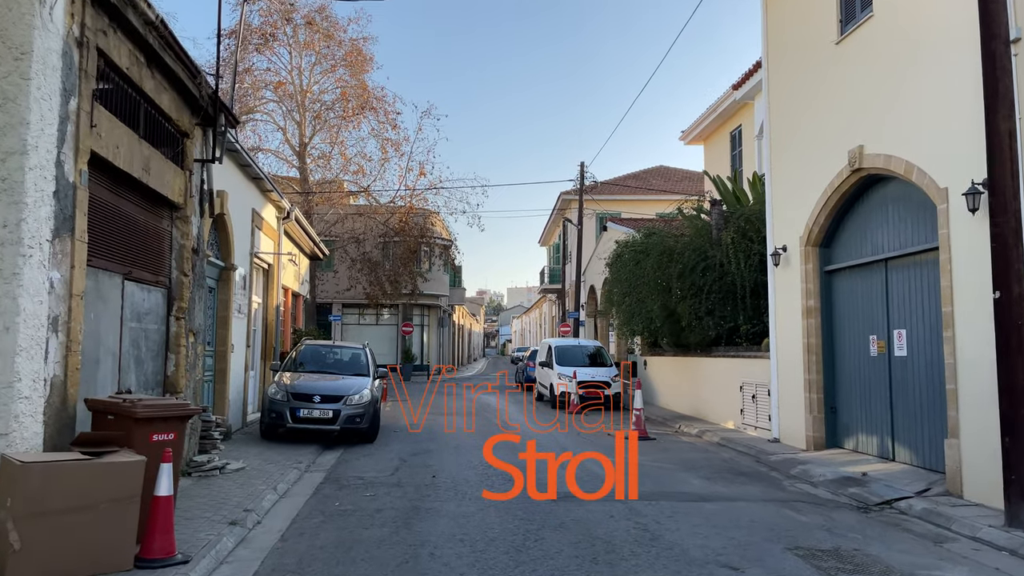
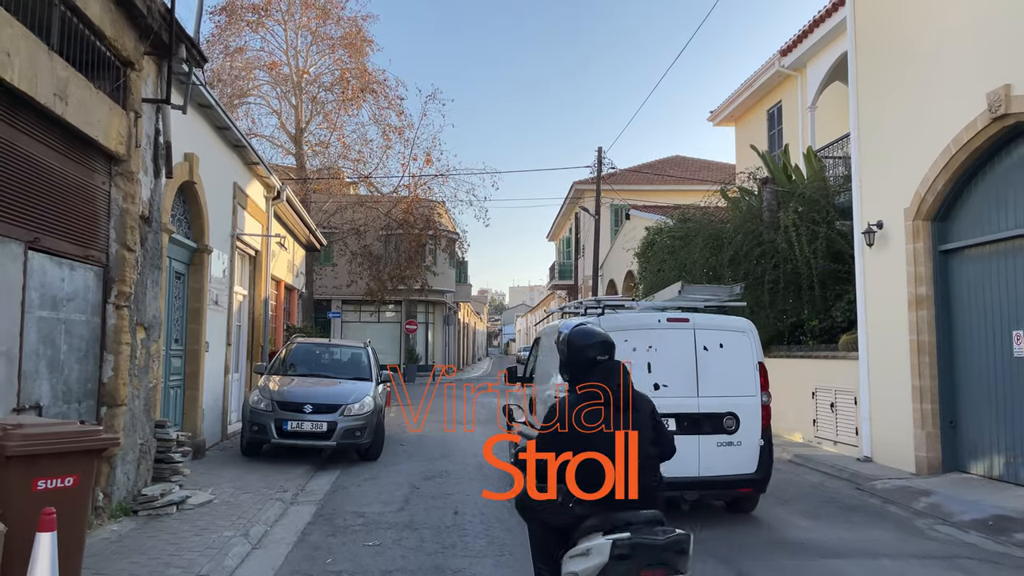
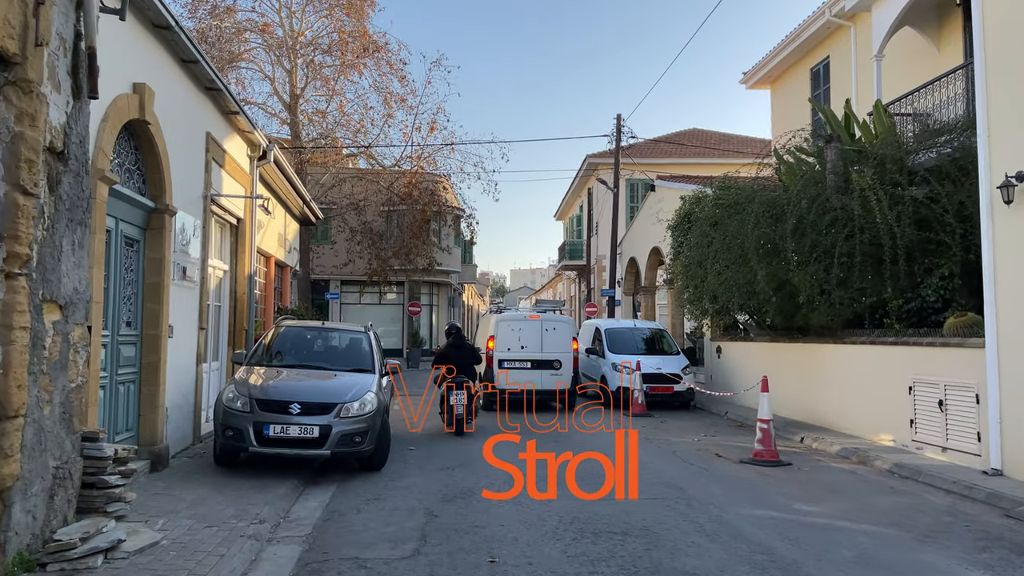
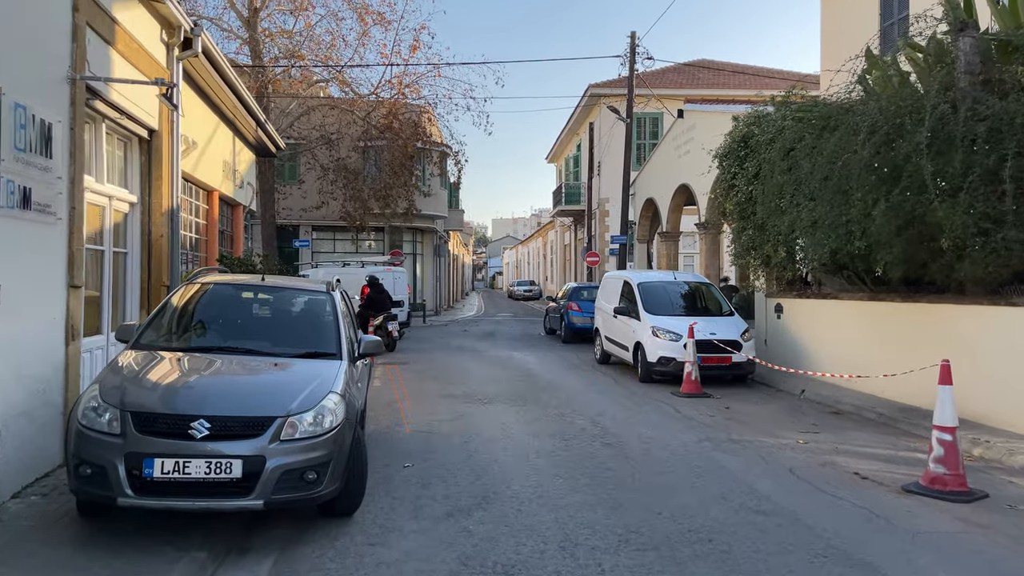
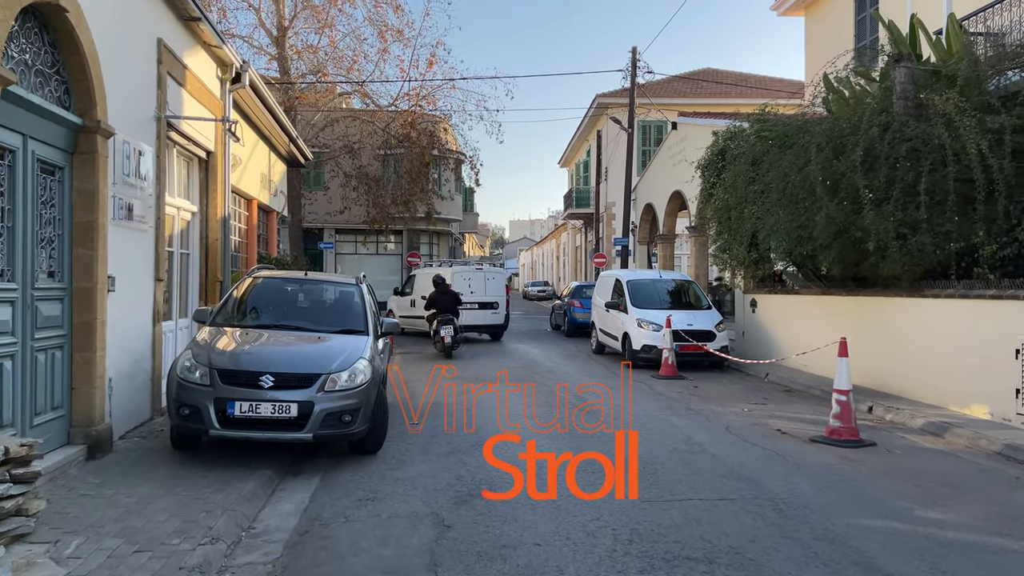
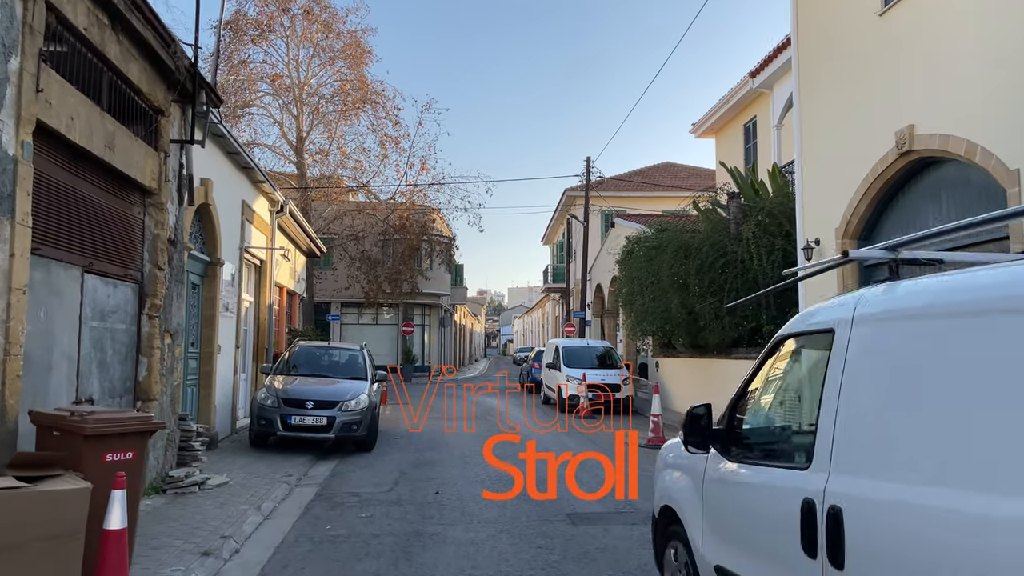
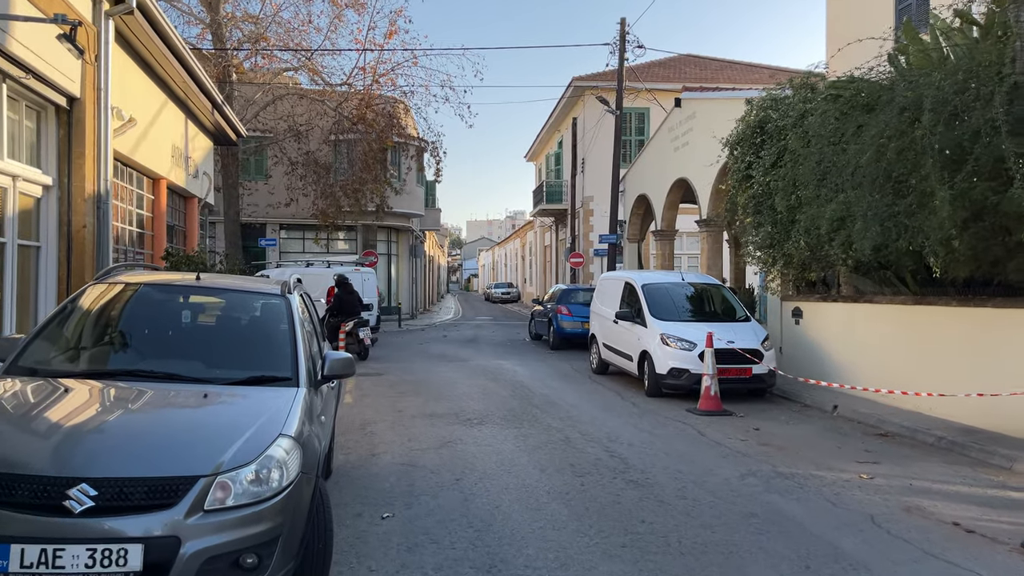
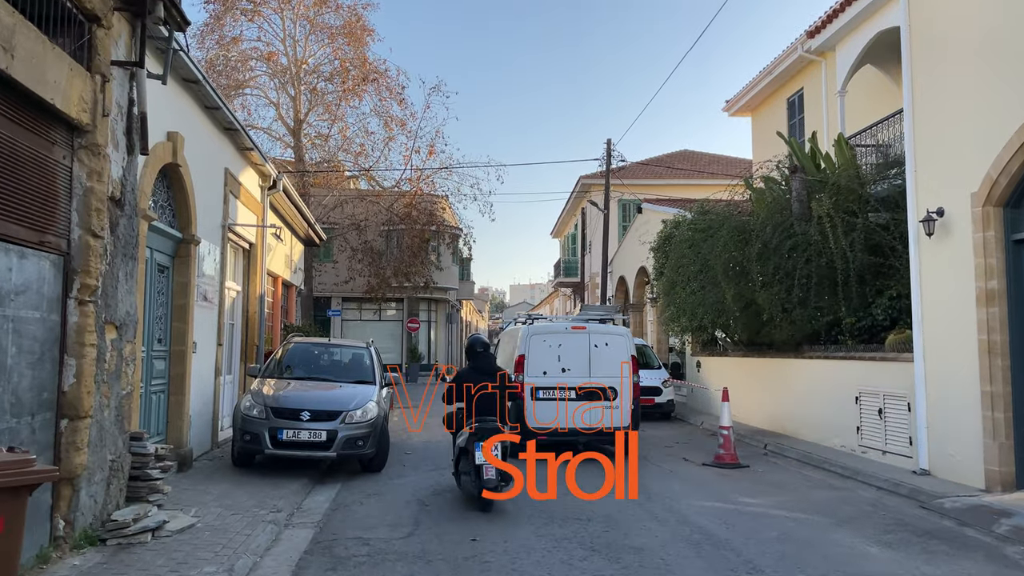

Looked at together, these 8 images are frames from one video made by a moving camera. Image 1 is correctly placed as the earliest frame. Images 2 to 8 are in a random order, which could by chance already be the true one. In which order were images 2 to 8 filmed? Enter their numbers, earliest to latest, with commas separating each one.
6, 2, 8, 3, 5, 4, 7
